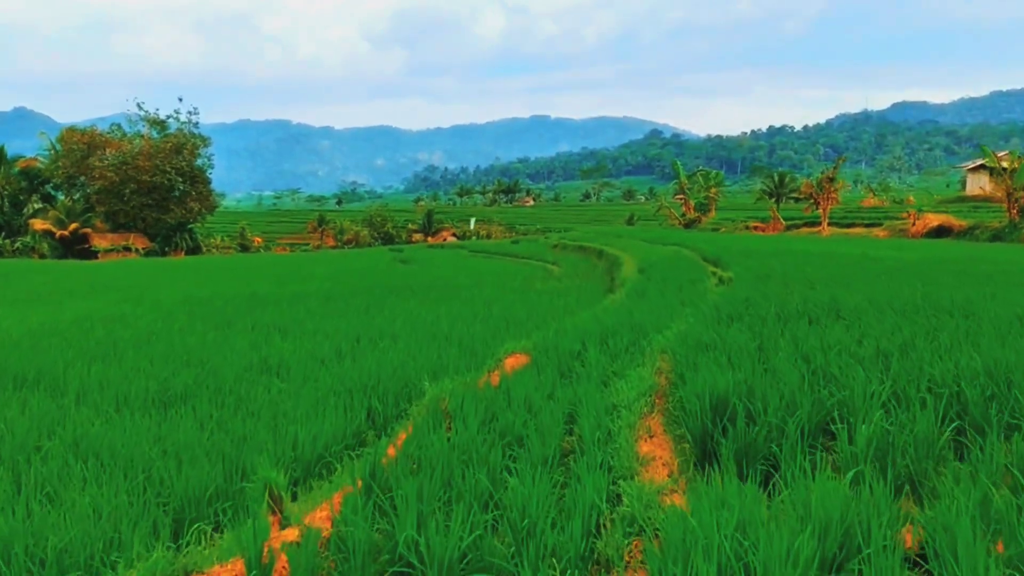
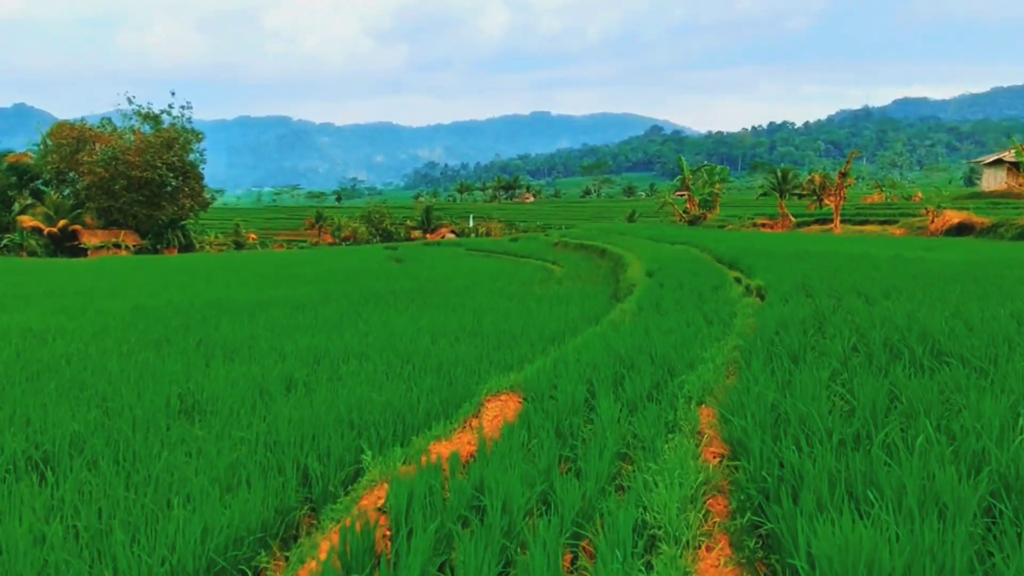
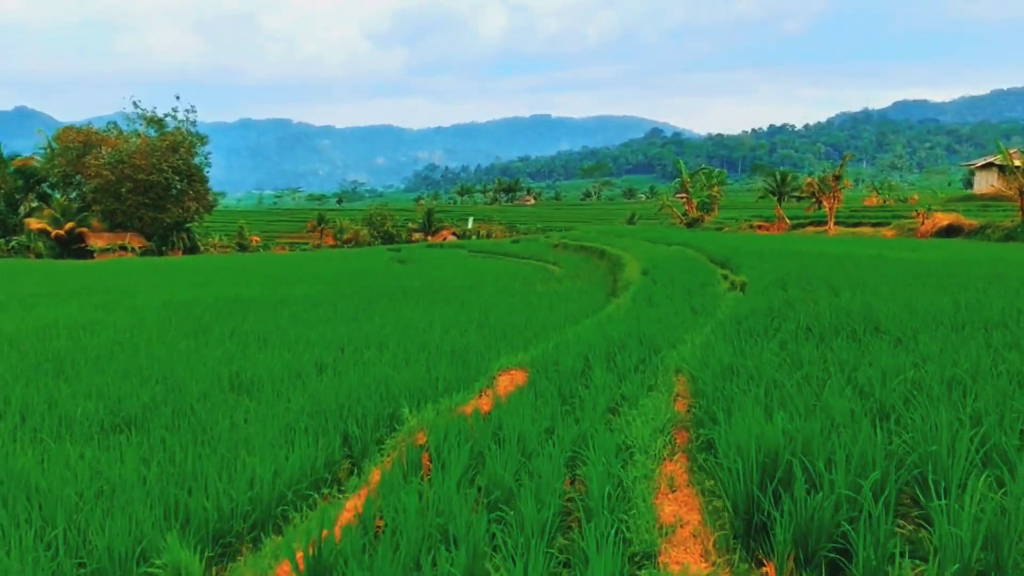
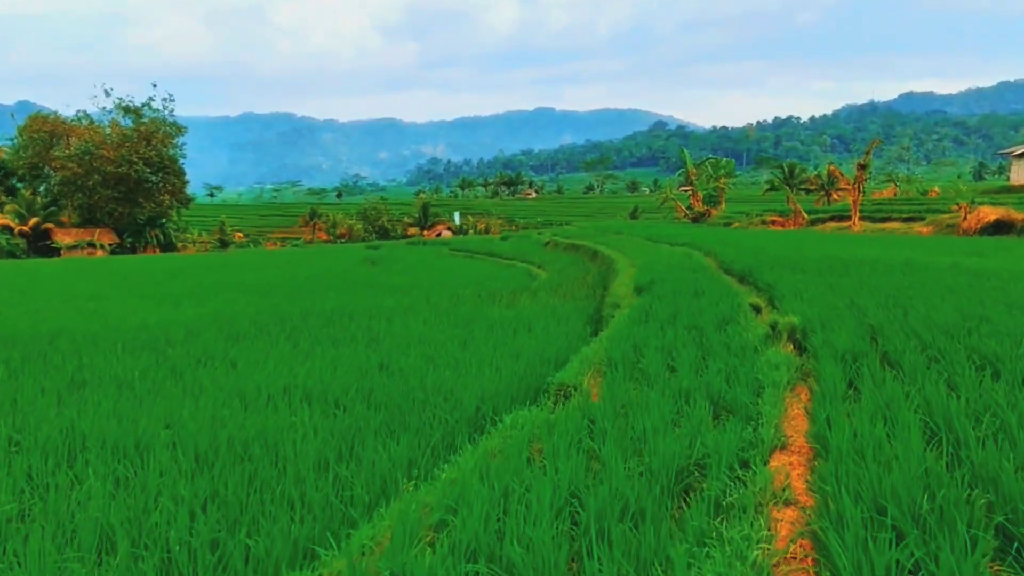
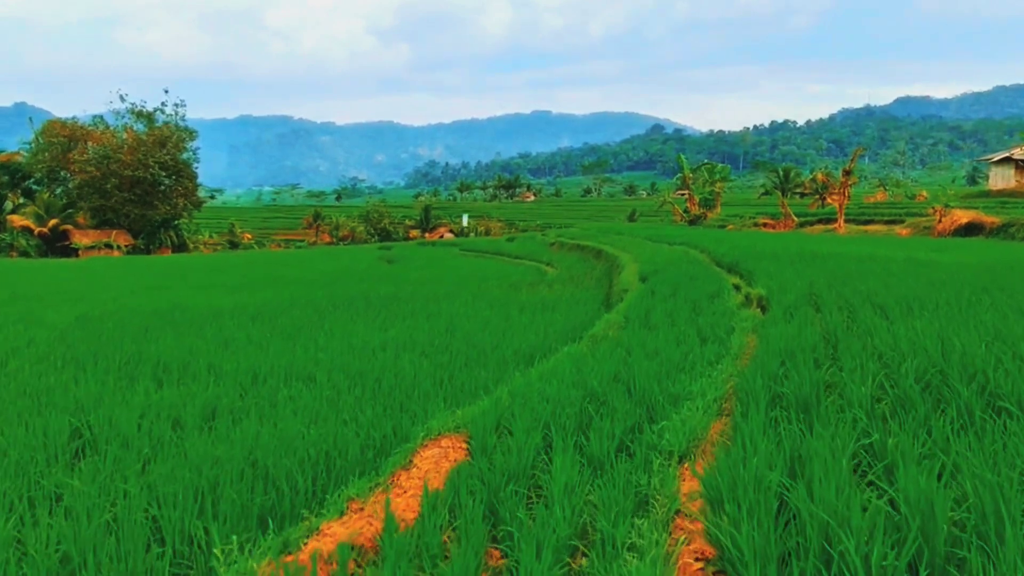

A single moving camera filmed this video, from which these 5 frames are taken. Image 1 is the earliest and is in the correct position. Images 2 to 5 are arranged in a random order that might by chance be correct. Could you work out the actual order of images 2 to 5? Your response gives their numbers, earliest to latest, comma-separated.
3, 2, 5, 4
